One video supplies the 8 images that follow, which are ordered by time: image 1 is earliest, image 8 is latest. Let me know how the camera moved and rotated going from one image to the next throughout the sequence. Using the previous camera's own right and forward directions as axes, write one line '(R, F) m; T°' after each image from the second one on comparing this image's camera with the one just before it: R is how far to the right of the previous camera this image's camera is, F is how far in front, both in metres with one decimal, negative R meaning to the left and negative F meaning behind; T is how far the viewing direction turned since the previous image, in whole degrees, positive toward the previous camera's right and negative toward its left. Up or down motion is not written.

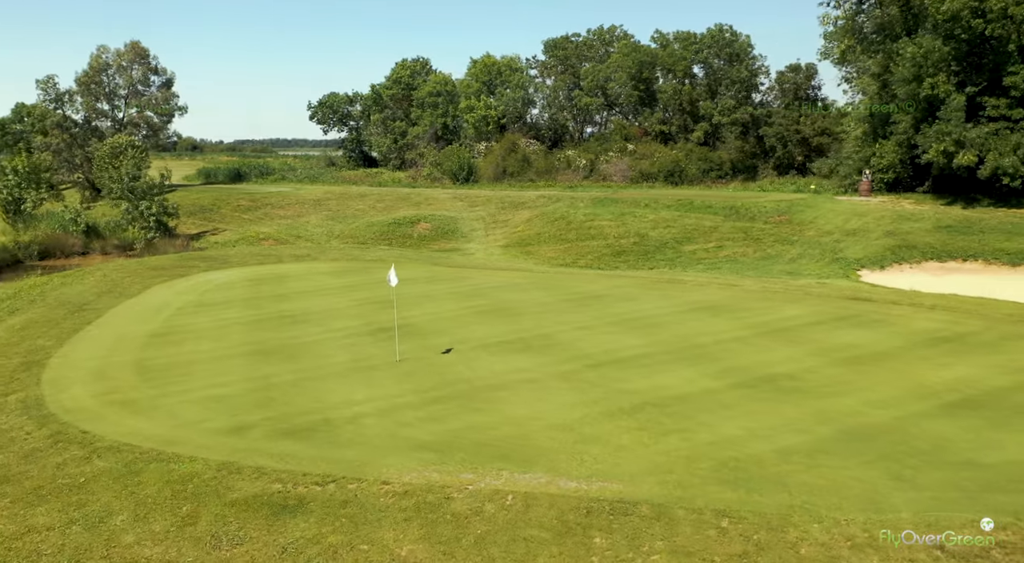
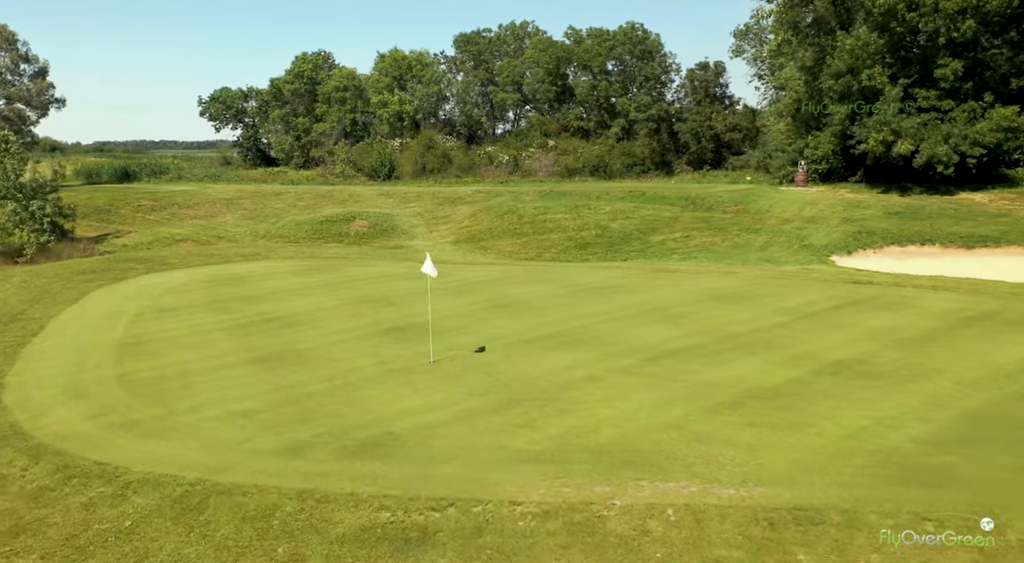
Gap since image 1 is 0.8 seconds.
(-2.2, +1.3) m; +8°
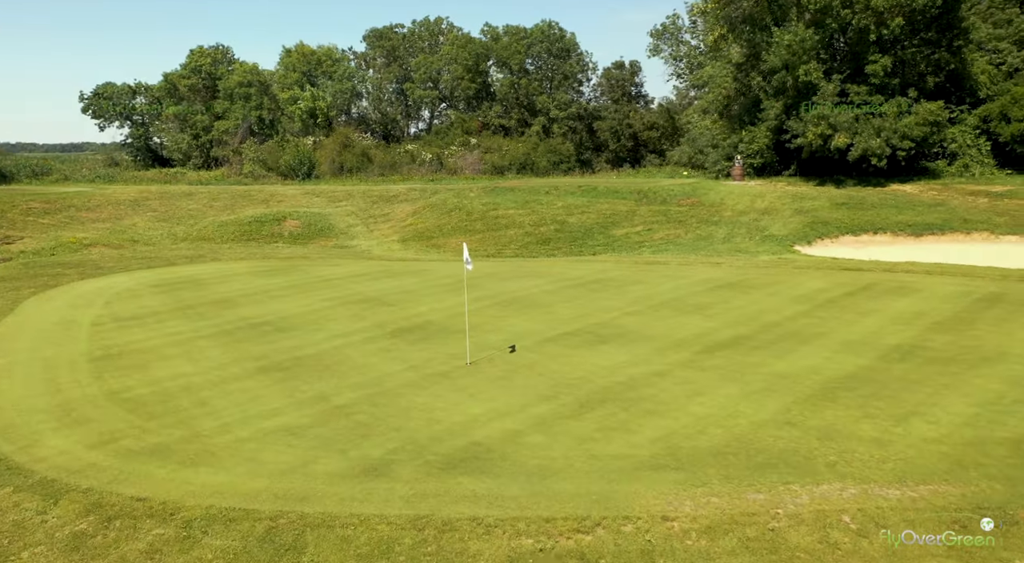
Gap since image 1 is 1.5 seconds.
(-1.9, +1.0) m; +8°
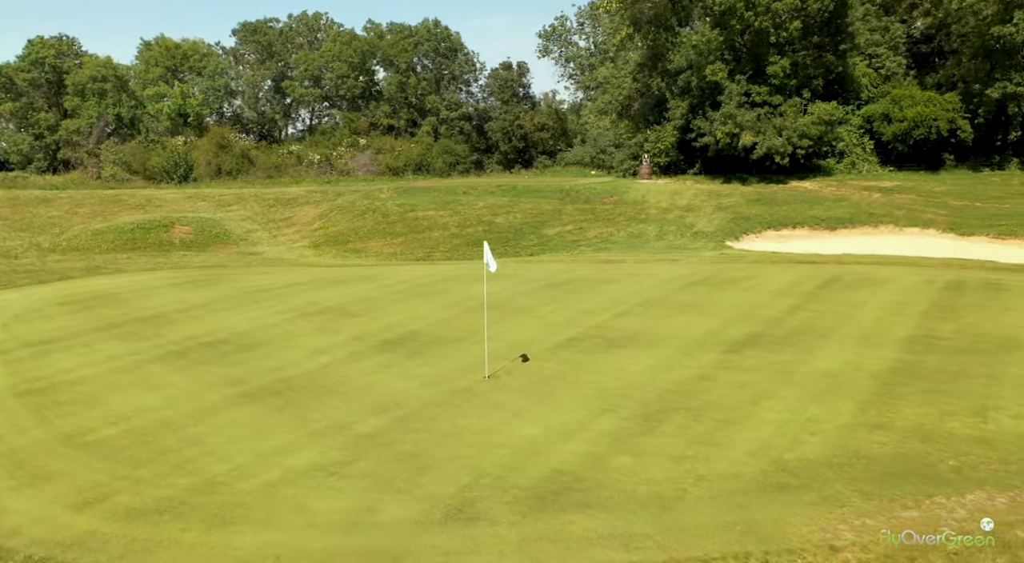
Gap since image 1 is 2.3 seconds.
(-1.8, +1.2) m; +10°
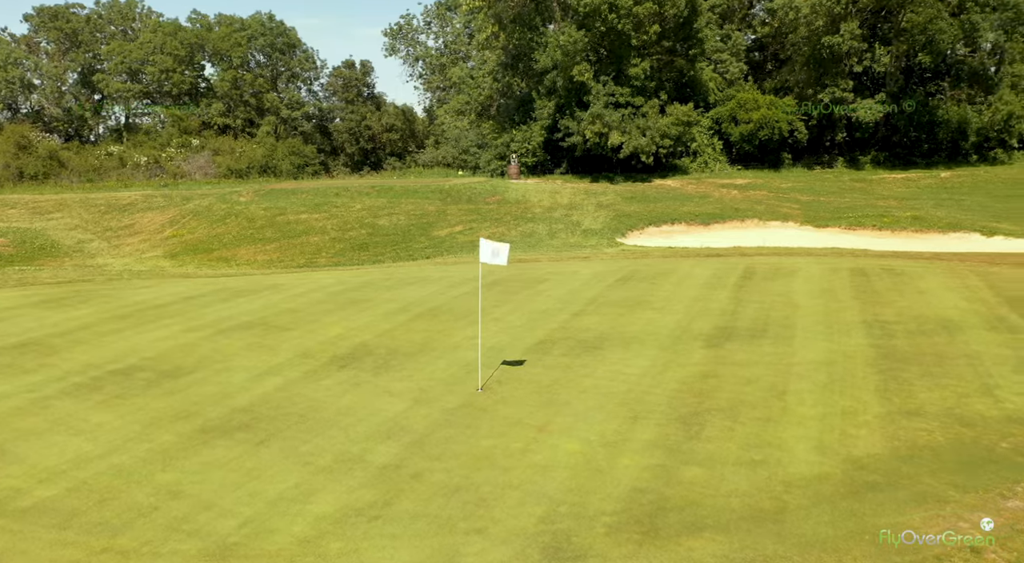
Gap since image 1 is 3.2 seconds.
(-1.8, +1.0) m; +13°
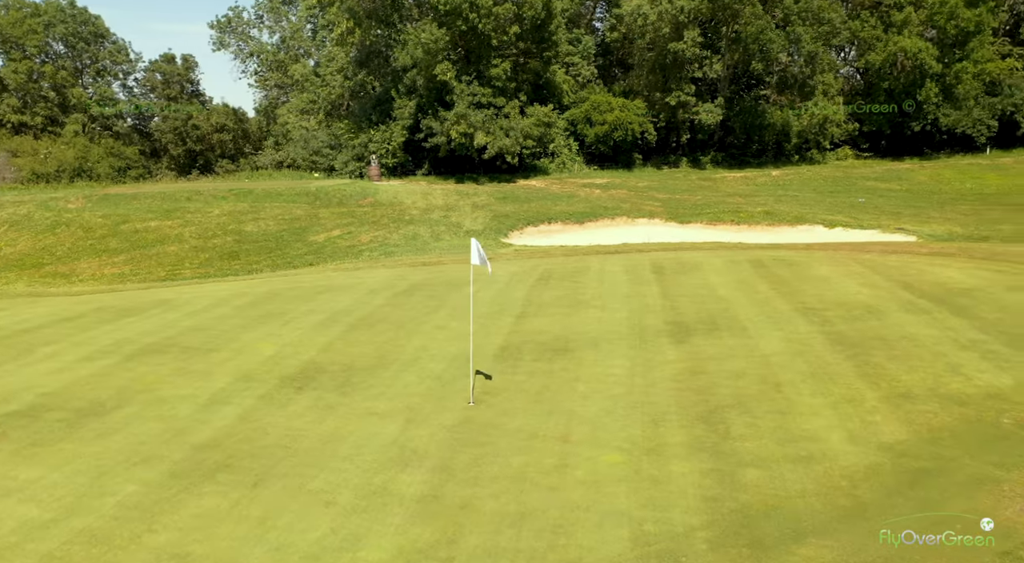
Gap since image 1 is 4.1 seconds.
(-1.7, +0.8) m; +13°
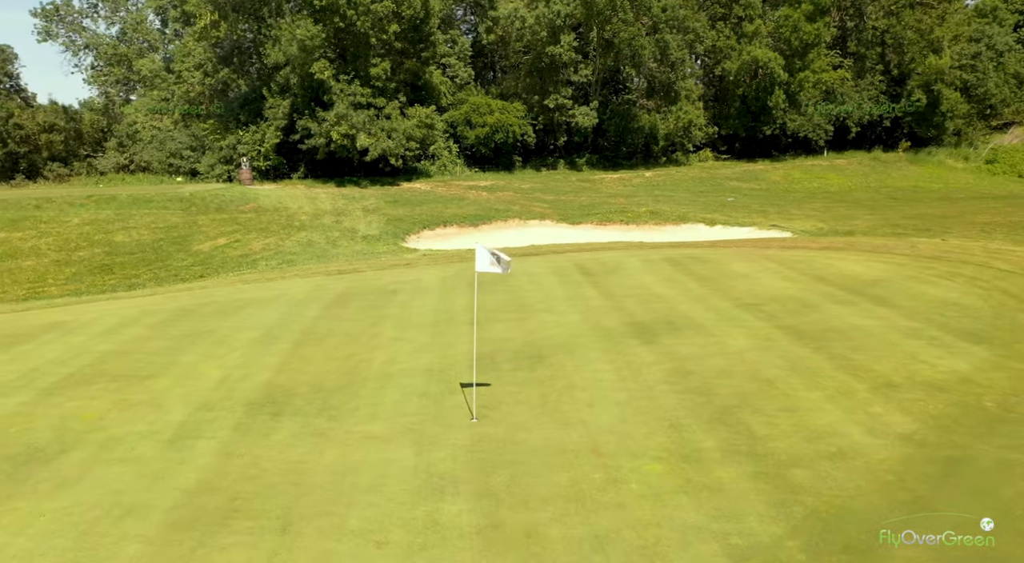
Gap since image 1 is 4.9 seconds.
(-1.4, +0.6) m; +11°
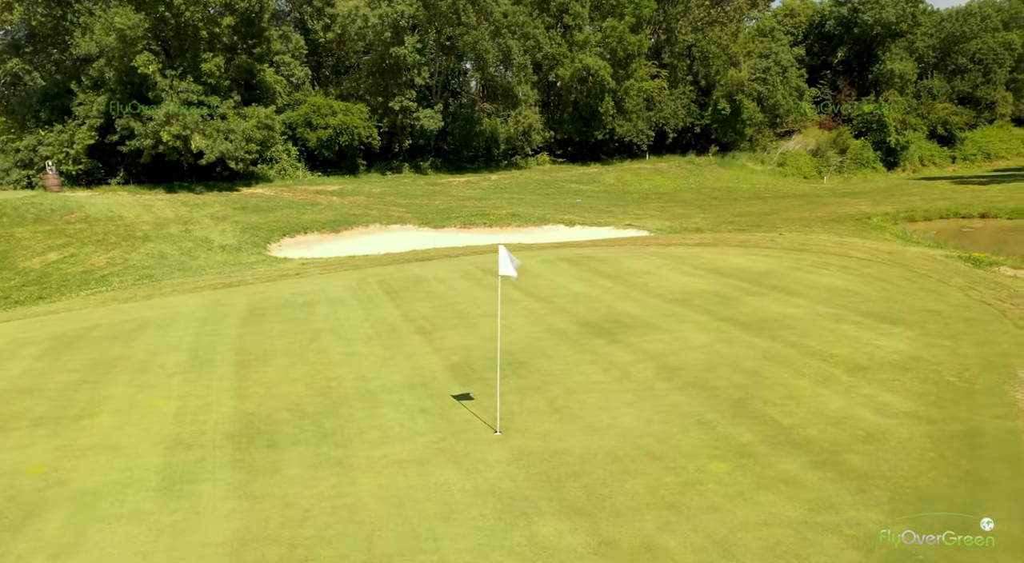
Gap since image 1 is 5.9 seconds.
(-1.9, +0.7) m; +14°
